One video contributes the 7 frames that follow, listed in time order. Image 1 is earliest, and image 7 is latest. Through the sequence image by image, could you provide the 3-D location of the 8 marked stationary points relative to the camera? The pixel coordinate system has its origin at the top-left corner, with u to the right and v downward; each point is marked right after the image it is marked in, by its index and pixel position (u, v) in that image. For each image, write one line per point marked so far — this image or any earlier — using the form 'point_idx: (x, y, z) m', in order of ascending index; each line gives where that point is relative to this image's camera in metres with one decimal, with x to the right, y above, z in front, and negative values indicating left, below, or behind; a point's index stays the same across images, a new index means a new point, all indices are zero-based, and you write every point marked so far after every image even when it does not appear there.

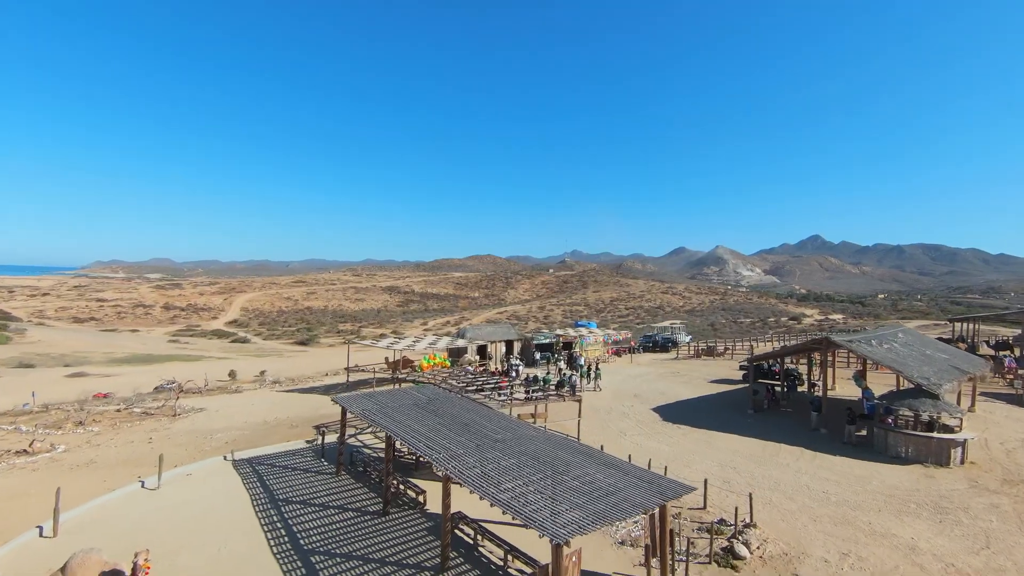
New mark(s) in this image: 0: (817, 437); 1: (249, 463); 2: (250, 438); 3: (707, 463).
0: (+10.0, -4.9, +16.9) m
1: (-7.2, -4.8, +14.0) m
2: (-8.8, -5.1, +17.3) m
3: (+5.4, -4.9, +14.4) m
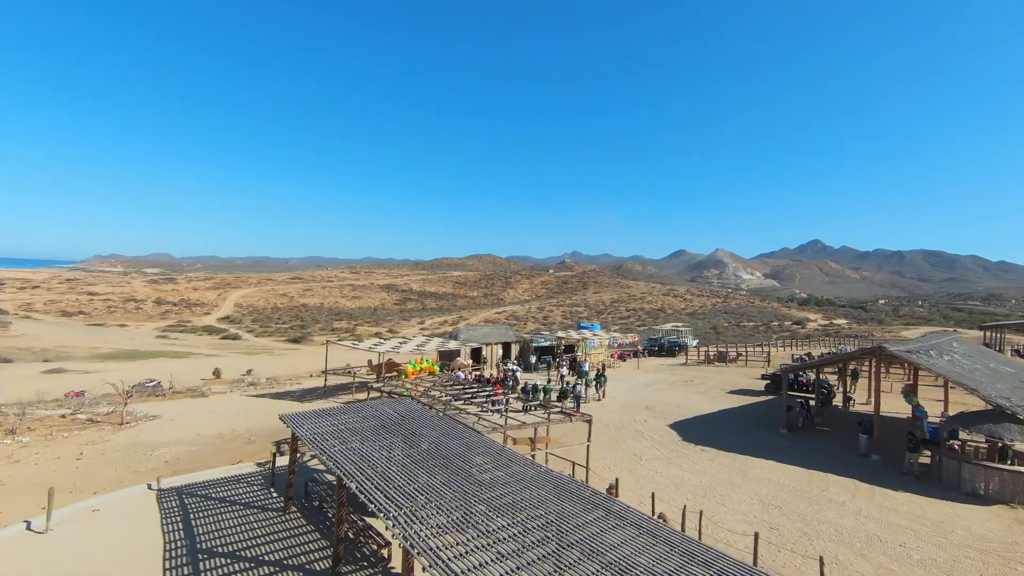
0: (+9.9, -4.9, +14.2) m
1: (-7.3, -4.5, +11.3) m
2: (-9.0, -4.8, +14.6) m
3: (+5.3, -4.8, +11.7) m
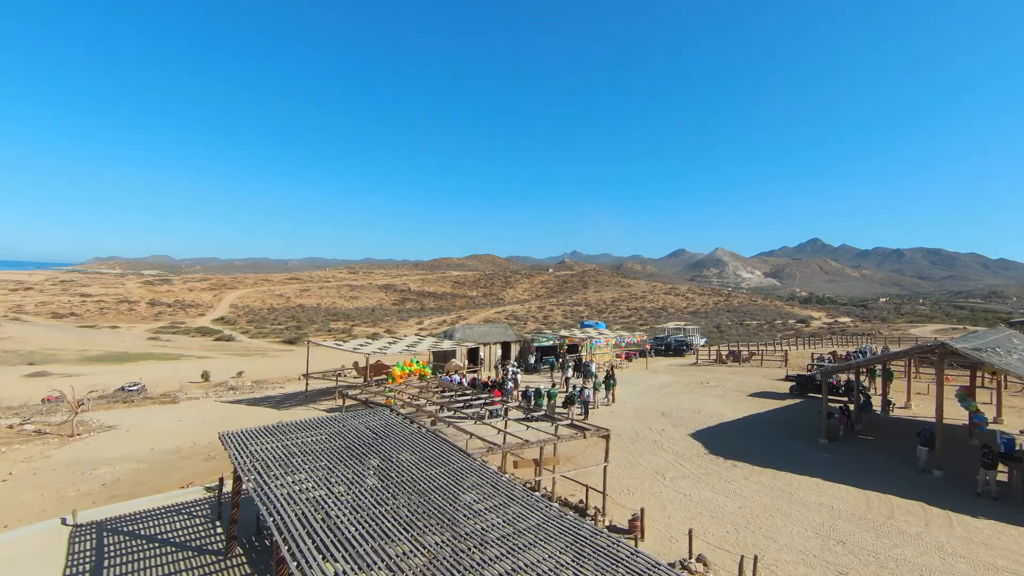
0: (+9.9, -4.6, +12.1) m
1: (-7.3, -4.3, +9.2) m
2: (-9.0, -4.6, +12.5) m
3: (+5.3, -4.5, +9.6) m
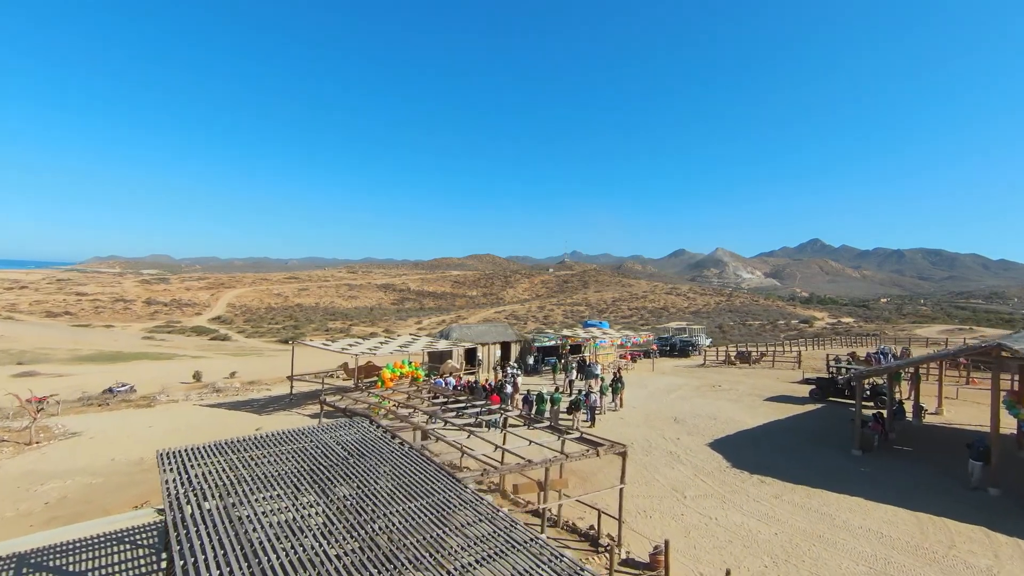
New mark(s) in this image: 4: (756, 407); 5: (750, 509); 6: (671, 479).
0: (+9.9, -4.5, +10.6) m
1: (-7.3, -4.1, +7.7) m
2: (-9.0, -4.4, +11.0) m
3: (+5.3, -4.4, +8.1) m
4: (+9.0, -4.4, +19.1) m
5: (+4.7, -4.4, +10.2) m
6: (+3.5, -4.3, +11.6) m
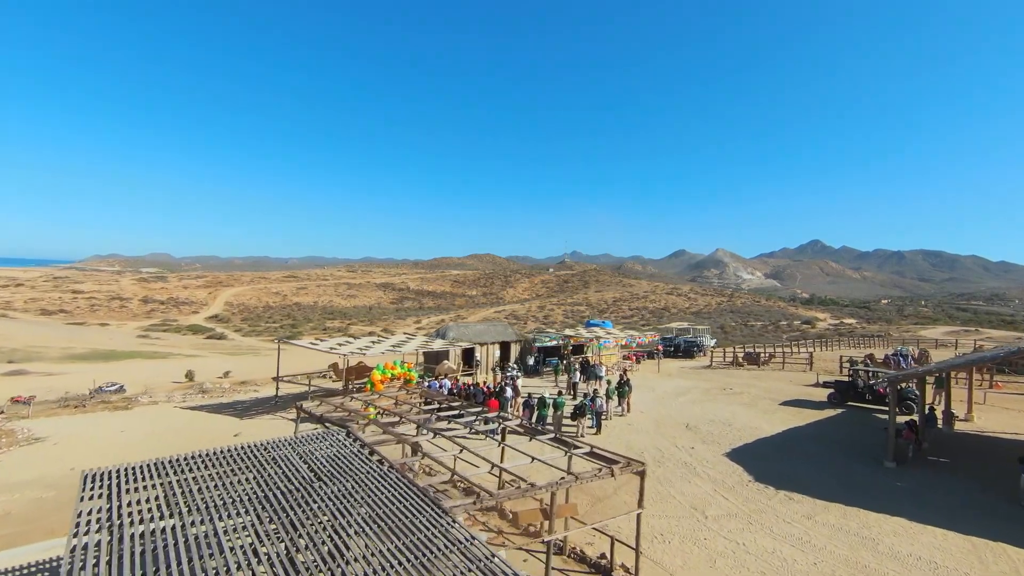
0: (+9.8, -4.4, +9.4) m
1: (-7.3, -4.0, +6.5) m
2: (-9.0, -4.2, +9.8) m
3: (+5.2, -4.3, +6.9) m
4: (+9.0, -4.3, +17.9) m
5: (+4.6, -4.2, +9.0) m
6: (+3.5, -4.1, +10.4) m
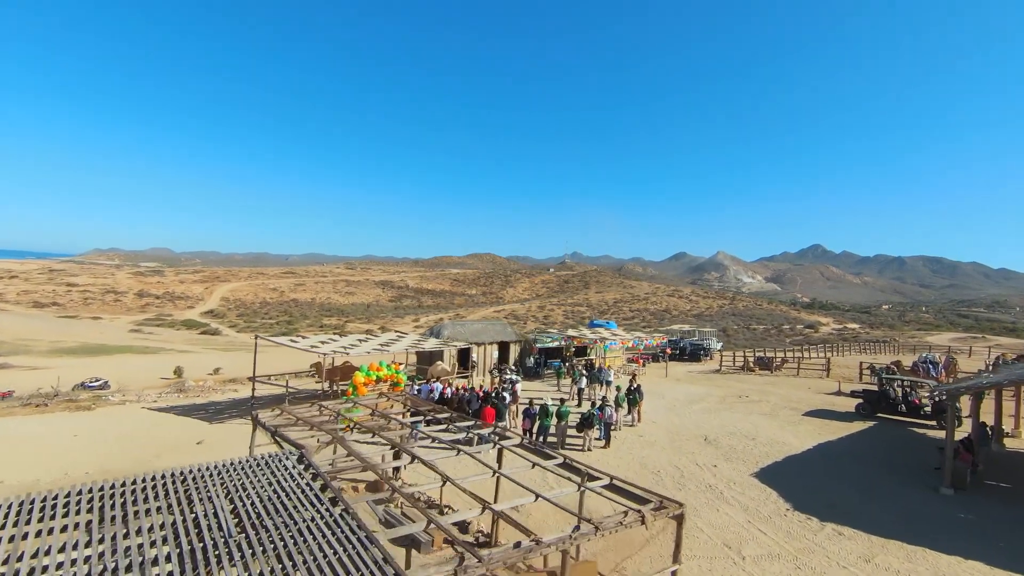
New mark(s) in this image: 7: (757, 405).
0: (+9.8, -4.3, +7.8) m
1: (-7.4, -3.7, +4.8) m
2: (-9.1, -4.0, +8.1) m
3: (+5.2, -4.2, +5.2) m
4: (+8.9, -4.3, +16.3) m
5: (+4.6, -4.2, +7.3) m
6: (+3.5, -4.0, +8.7) m
7: (+9.0, -4.3, +19.0) m
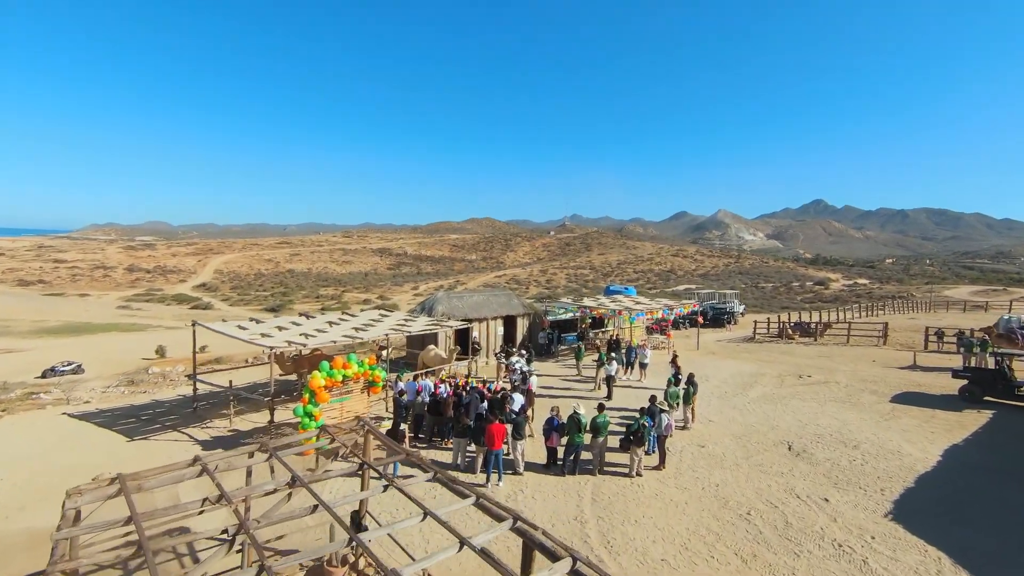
0: (+10.1, -3.8, +4.1) m
1: (-7.1, -3.8, +1.2) m
2: (-8.7, -3.9, +4.5) m
3: (+5.5, -3.9, +1.6) m
4: (+9.3, -3.1, +12.6) m
5: (+4.9, -3.8, +3.7) m
6: (+3.8, -3.6, +5.1) m
7: (+9.3, -3.0, +15.4) m
